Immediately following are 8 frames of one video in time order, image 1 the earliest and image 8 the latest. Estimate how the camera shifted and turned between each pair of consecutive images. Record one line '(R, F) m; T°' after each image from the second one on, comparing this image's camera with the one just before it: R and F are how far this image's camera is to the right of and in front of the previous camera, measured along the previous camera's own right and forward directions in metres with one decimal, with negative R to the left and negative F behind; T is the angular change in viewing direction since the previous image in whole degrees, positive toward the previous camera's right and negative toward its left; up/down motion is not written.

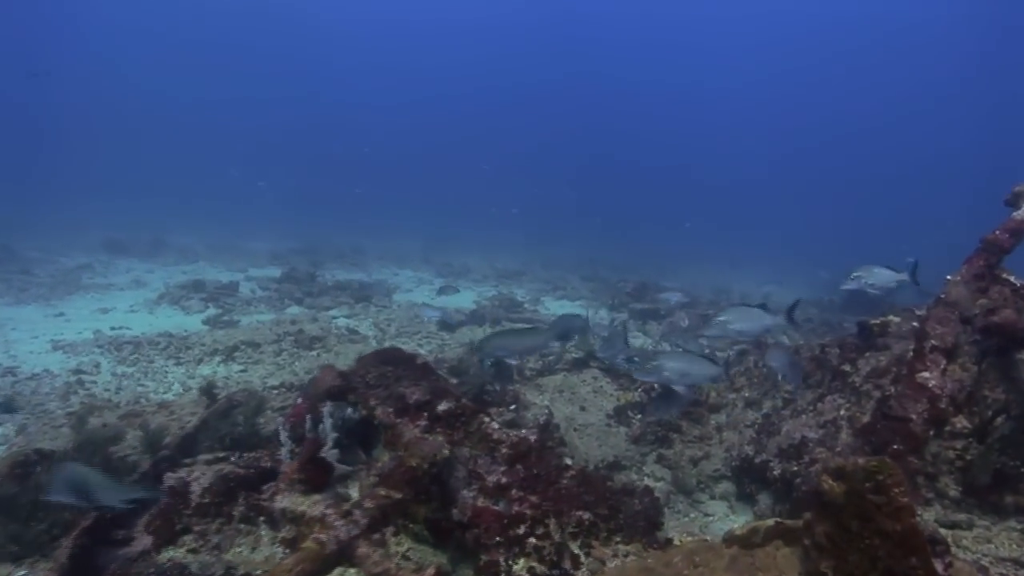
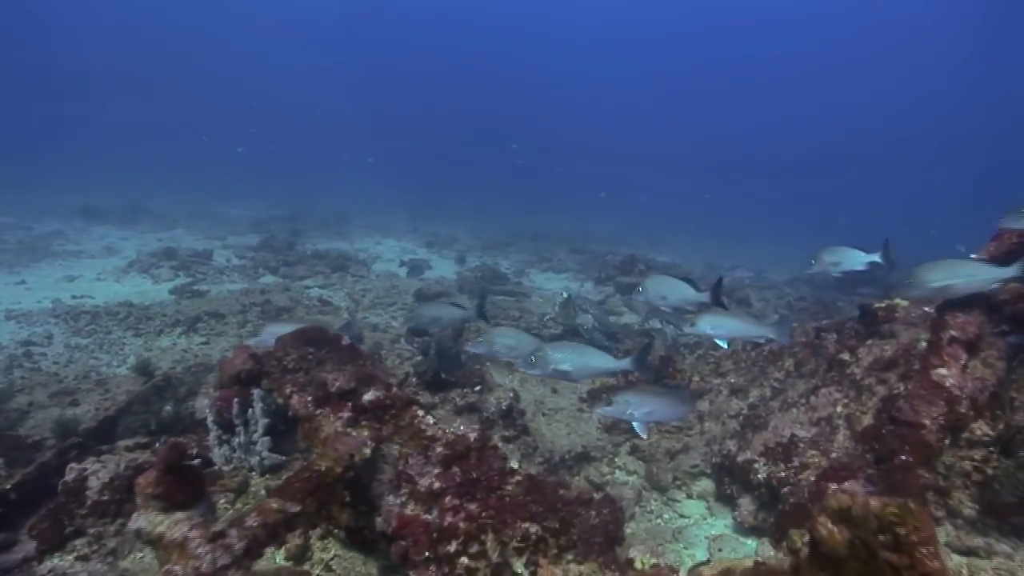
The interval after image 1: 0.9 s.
(+0.3, +0.7) m; 0°
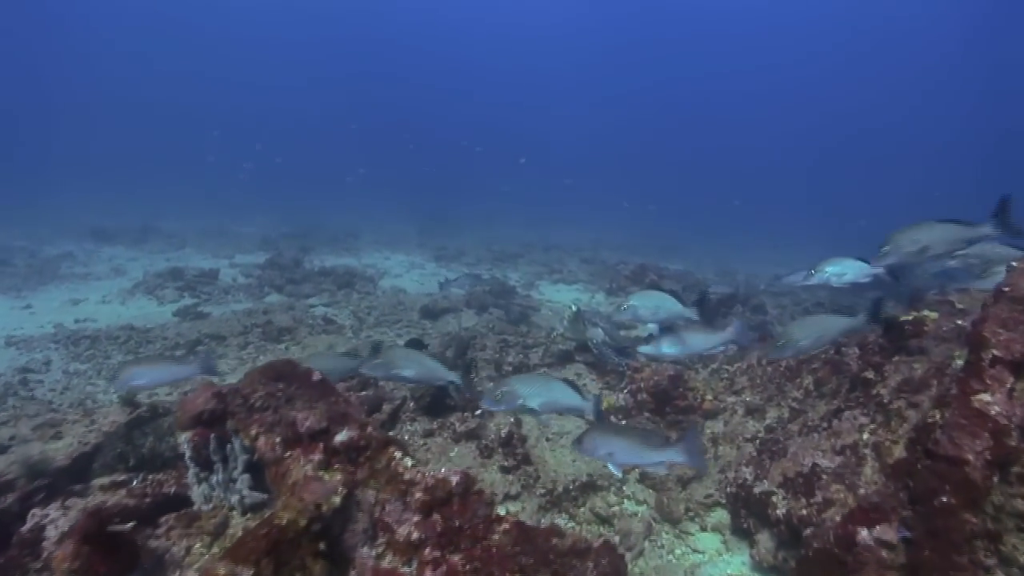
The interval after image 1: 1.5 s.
(+0.2, +0.4) m; -1°
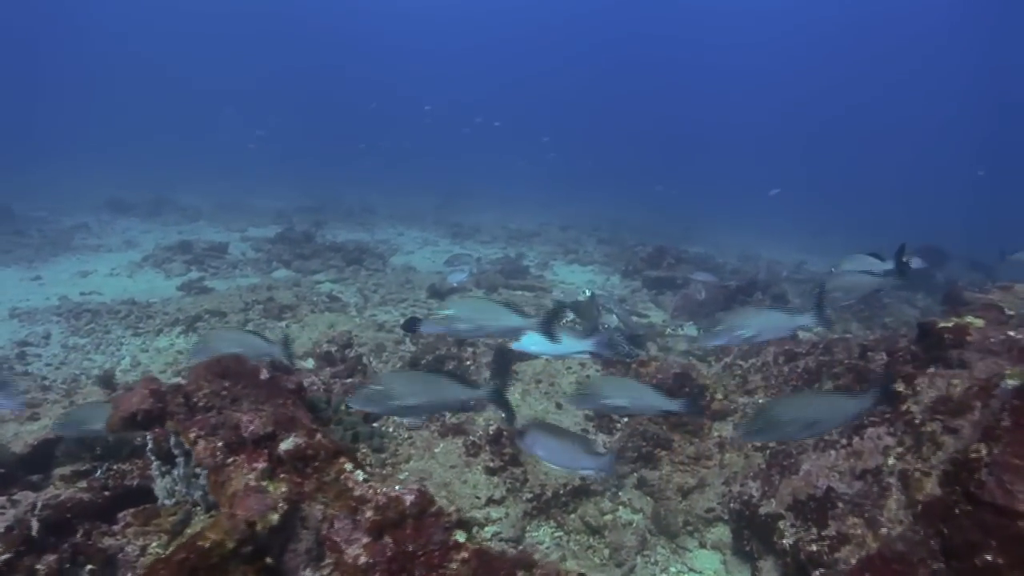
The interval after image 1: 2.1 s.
(+0.2, +0.5) m; -2°
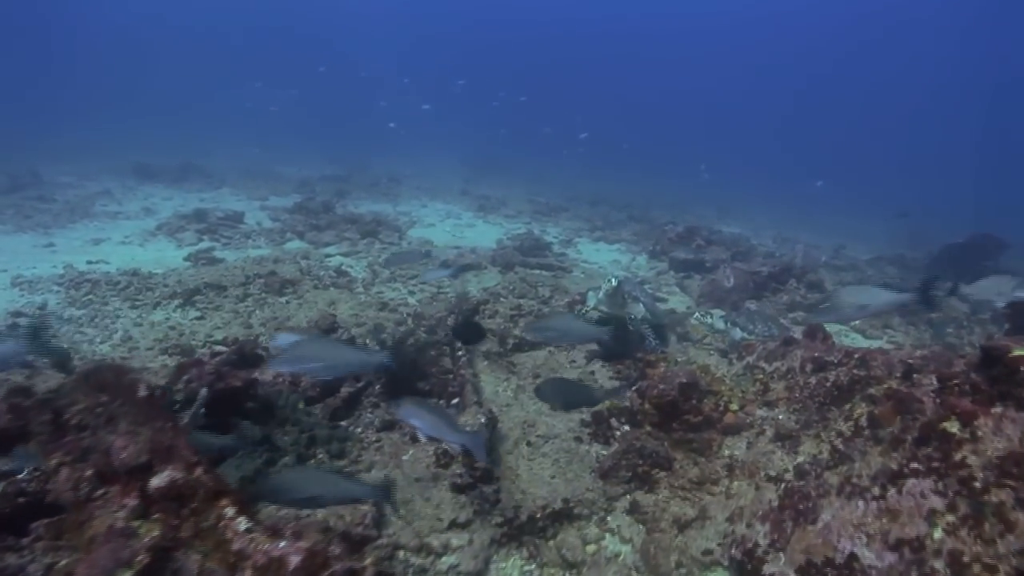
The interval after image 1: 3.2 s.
(+0.4, +0.7) m; -3°
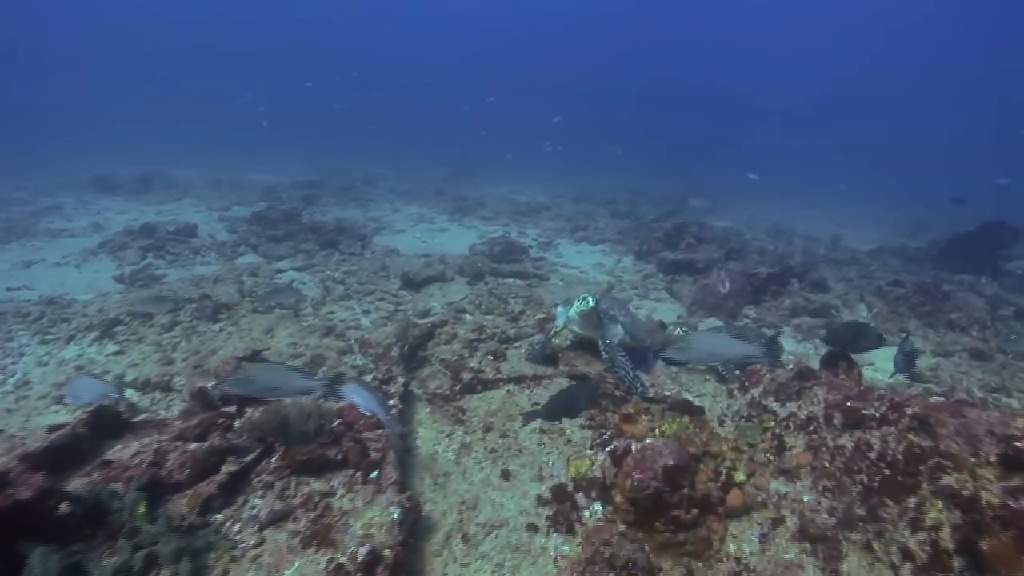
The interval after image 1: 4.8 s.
(+0.4, +1.4) m; +1°
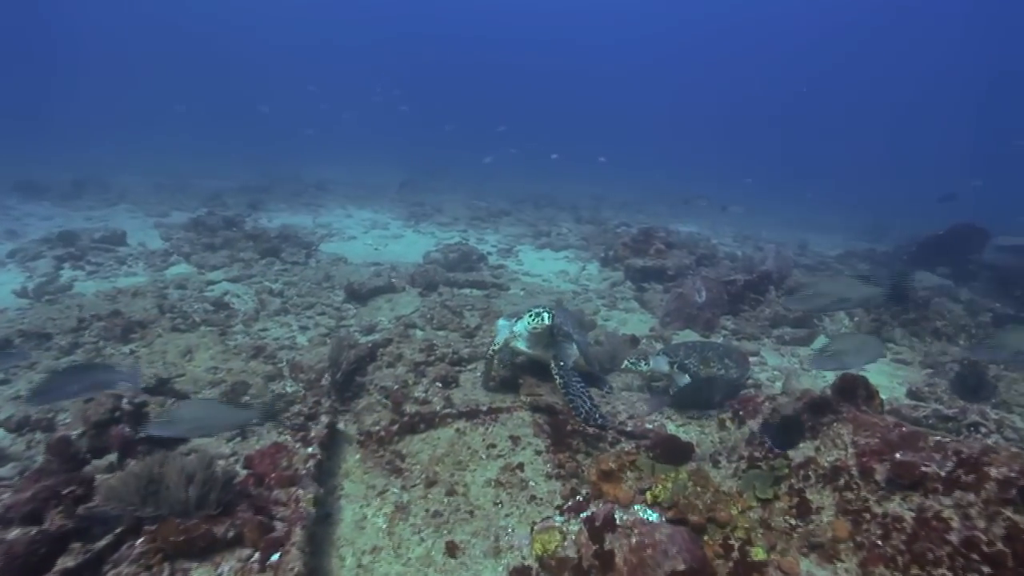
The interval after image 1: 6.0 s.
(+0.1, +1.0) m; +3°
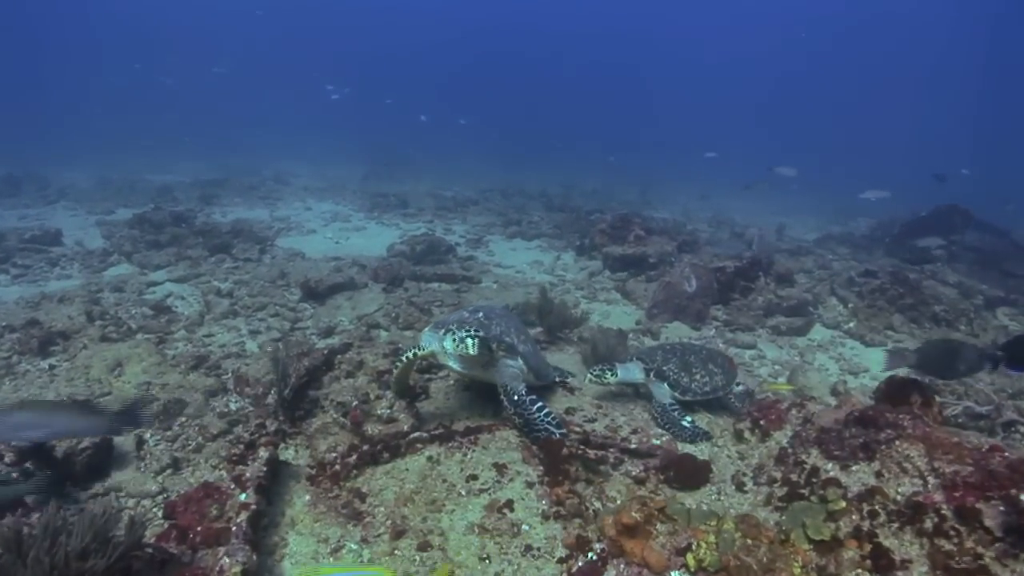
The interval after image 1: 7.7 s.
(-0.1, +0.8) m; +3°
